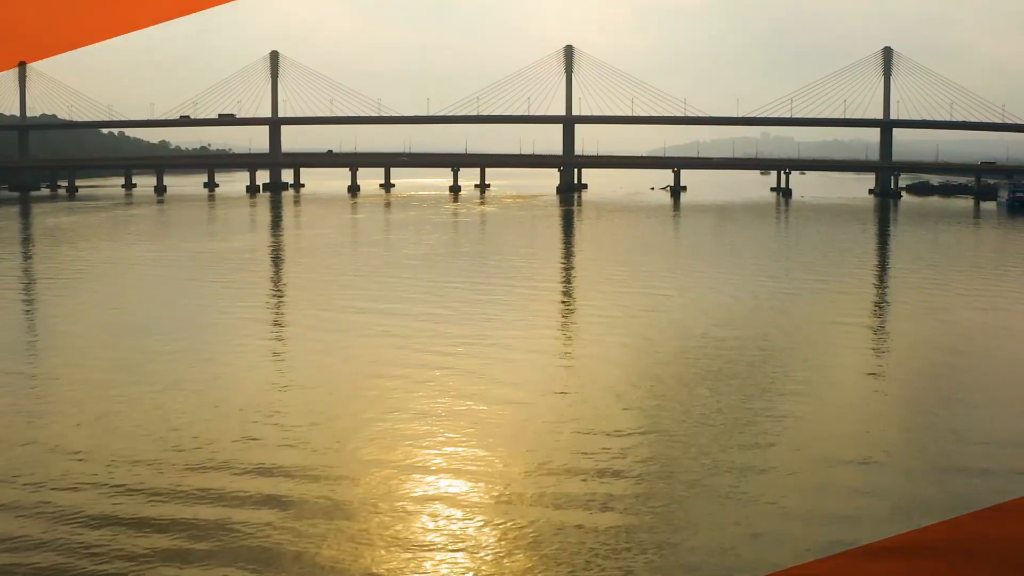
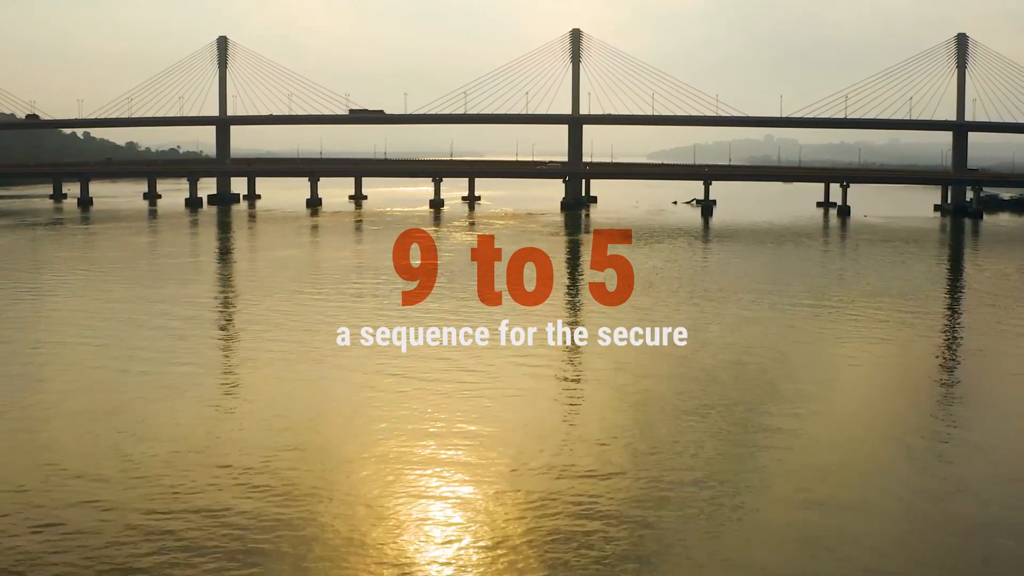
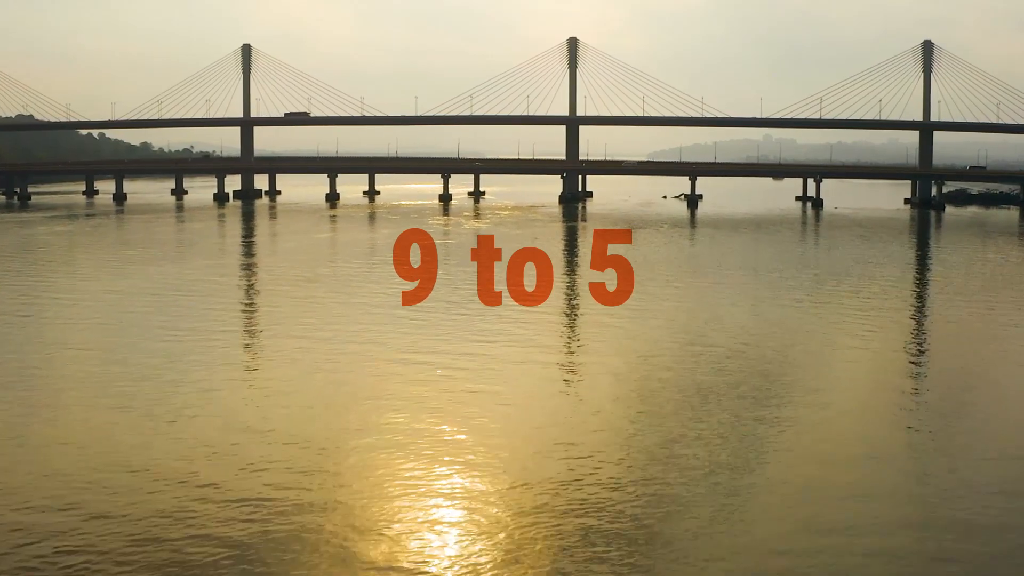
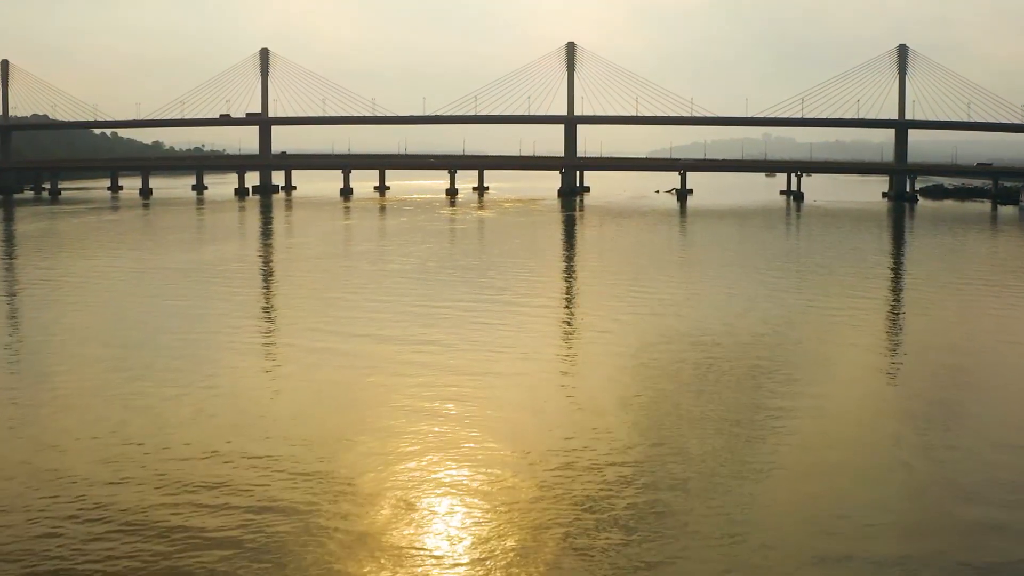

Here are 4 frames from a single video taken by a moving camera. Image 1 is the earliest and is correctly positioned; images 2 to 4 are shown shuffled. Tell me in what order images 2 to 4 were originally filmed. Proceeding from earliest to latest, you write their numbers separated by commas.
4, 3, 2
